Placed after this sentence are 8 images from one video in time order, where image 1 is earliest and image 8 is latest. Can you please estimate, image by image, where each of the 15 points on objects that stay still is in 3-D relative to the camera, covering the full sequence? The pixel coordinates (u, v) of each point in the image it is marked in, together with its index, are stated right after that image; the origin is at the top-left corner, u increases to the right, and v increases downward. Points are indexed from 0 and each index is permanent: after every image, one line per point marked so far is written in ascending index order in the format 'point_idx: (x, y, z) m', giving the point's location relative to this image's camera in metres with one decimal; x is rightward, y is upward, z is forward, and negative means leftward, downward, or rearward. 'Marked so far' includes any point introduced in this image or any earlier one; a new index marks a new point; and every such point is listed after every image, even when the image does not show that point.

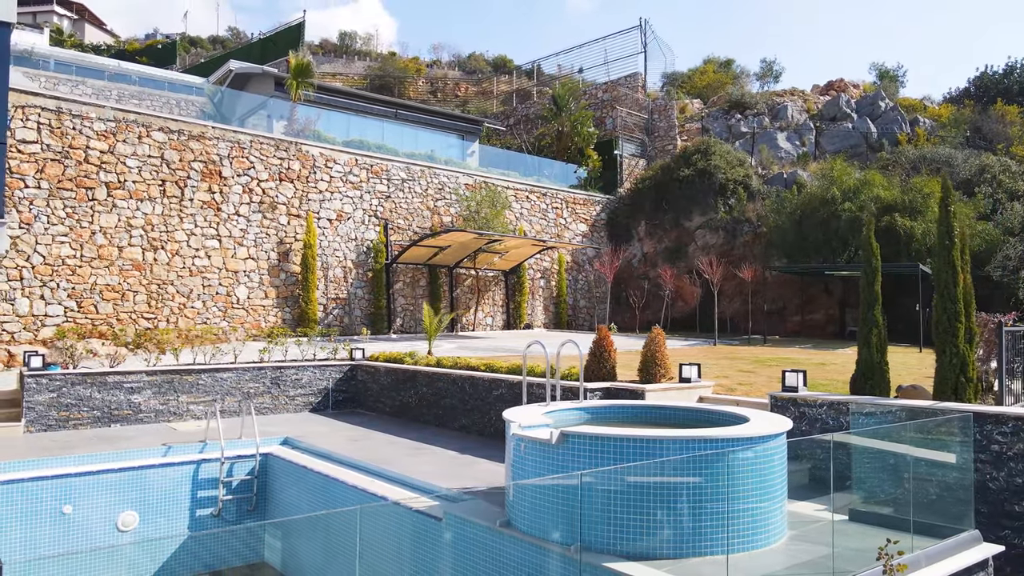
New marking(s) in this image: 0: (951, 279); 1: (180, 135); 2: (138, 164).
0: (+4.2, +0.1, +6.9) m
1: (-8.0, +3.7, +17.1) m
2: (-8.6, +2.9, +16.4) m
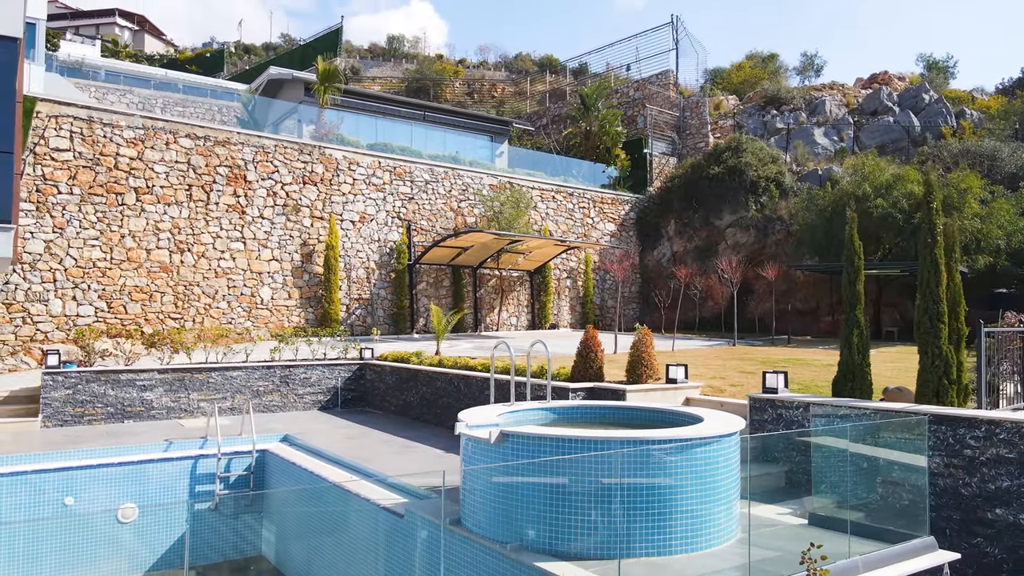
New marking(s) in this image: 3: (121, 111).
0: (+4.0, +0.1, +6.7) m
1: (-7.6, +3.7, +17.7) m
2: (-8.3, +2.8, +17.0) m
3: (-9.1, +4.1, +16.5) m
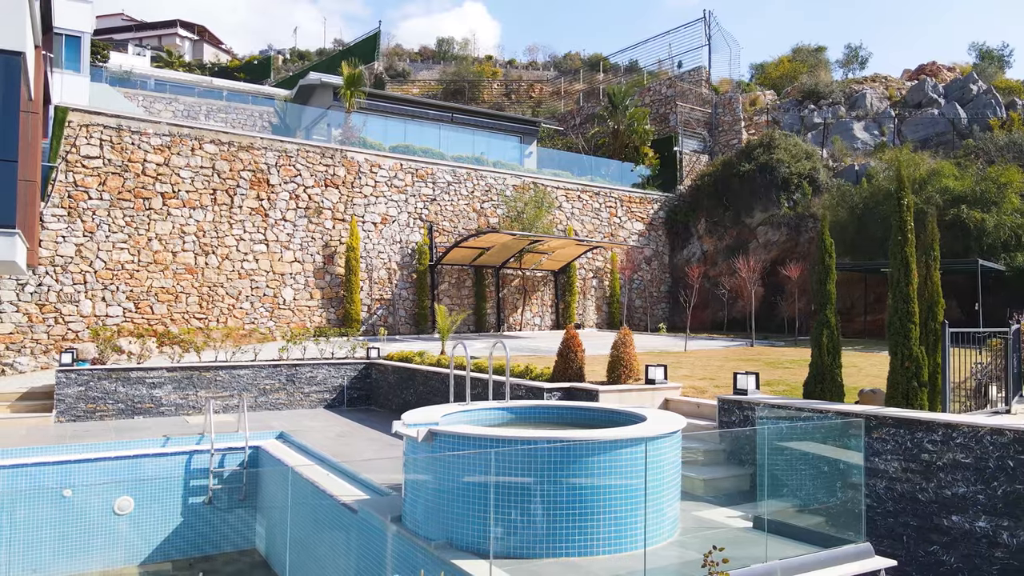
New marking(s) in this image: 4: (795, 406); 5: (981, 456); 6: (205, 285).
0: (+3.6, +0.1, +6.5) m
1: (-7.2, +3.6, +18.2) m
2: (-7.9, +2.8, +17.6) m
3: (-8.8, +4.1, +17.1) m
4: (+2.5, -1.1, +6.3) m
5: (+3.4, -1.2, +5.2) m
6: (-7.6, +0.1, +17.6) m
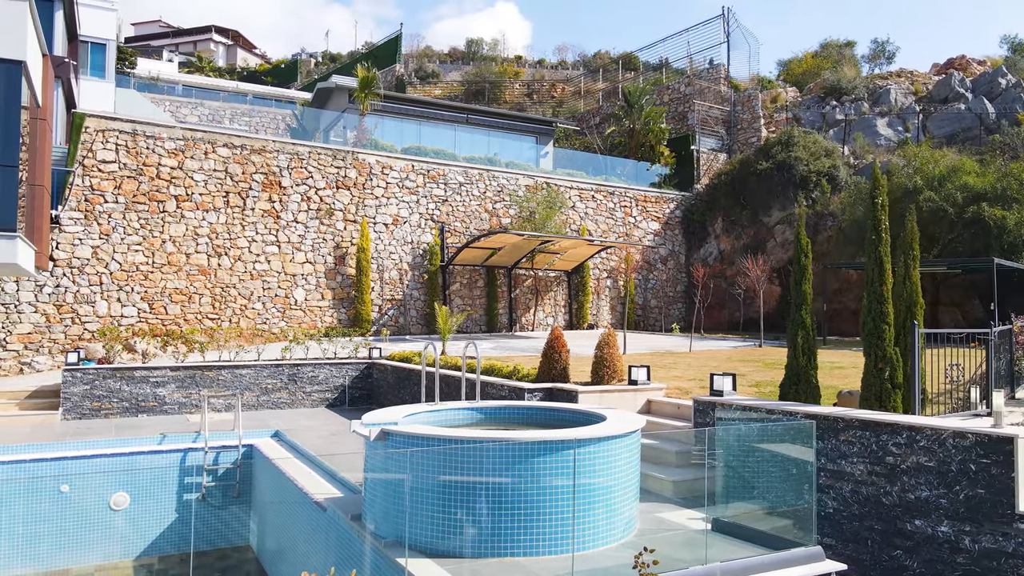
0: (+3.3, +0.1, +6.3) m
1: (-7.0, +3.6, +18.5) m
2: (-7.8, +2.8, +17.9) m
3: (-8.7, +4.1, +17.5) m
4: (+2.2, -1.1, +6.3) m
5: (+3.1, -1.2, +5.1) m
6: (-7.4, 0.0, +17.9) m
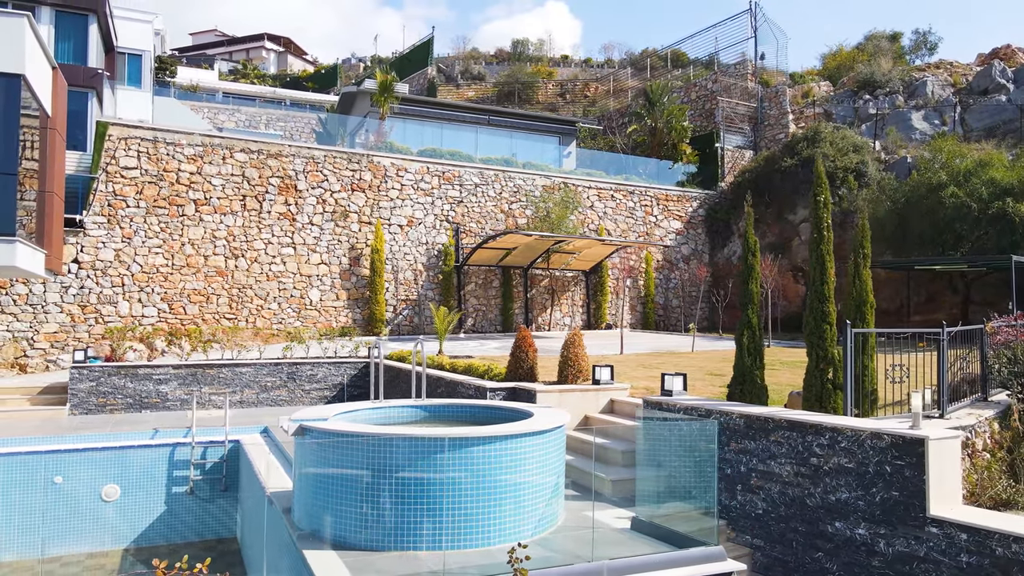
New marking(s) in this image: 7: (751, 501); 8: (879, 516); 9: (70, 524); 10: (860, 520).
0: (+2.7, +0.1, +6.2) m
1: (-6.8, +3.6, +19.1) m
2: (-7.5, +2.8, +18.5) m
3: (-8.5, +4.0, +18.2) m
4: (+1.7, -1.1, +6.2) m
5: (+2.5, -1.2, +5.0) m
6: (-7.2, 0.0, +18.4) m
7: (+1.9, -1.7, +5.8) m
8: (+2.5, -1.6, +4.8) m
9: (-5.1, -2.8, +8.3) m
10: (+2.4, -1.6, +5.0) m
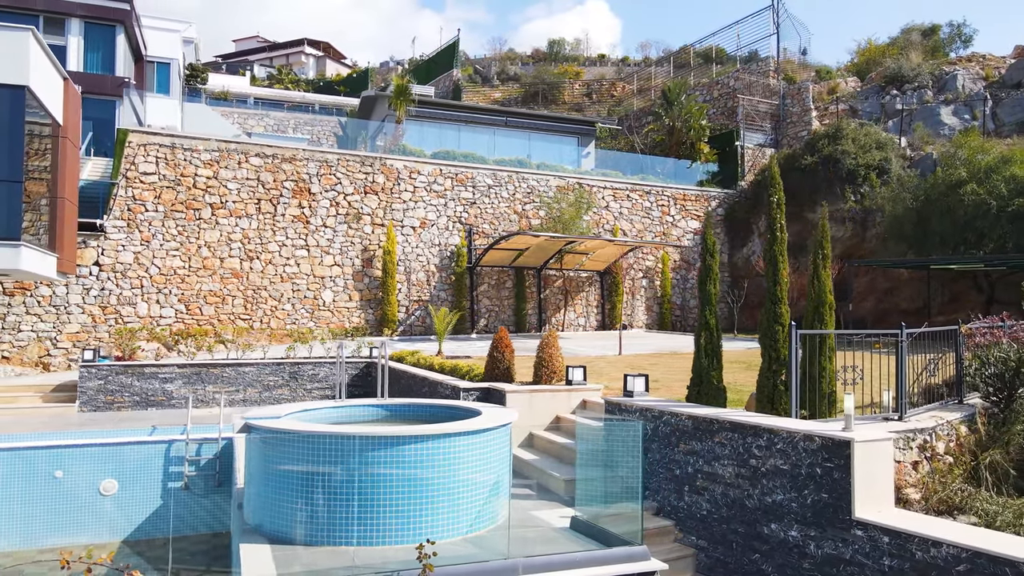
0: (+2.3, +0.1, +6.2) m
1: (-6.5, +3.6, +19.5) m
2: (-7.3, +2.7, +19.0) m
3: (-8.3, +4.0, +18.7) m
4: (+1.3, -1.1, +6.2) m
5: (+2.0, -1.2, +5.0) m
6: (-7.0, 0.0, +18.9) m
7: (+1.5, -1.7, +5.8) m
8: (+2.0, -1.6, +4.8) m
9: (-5.4, -2.8, +8.7) m
10: (+2.0, -1.6, +4.9) m
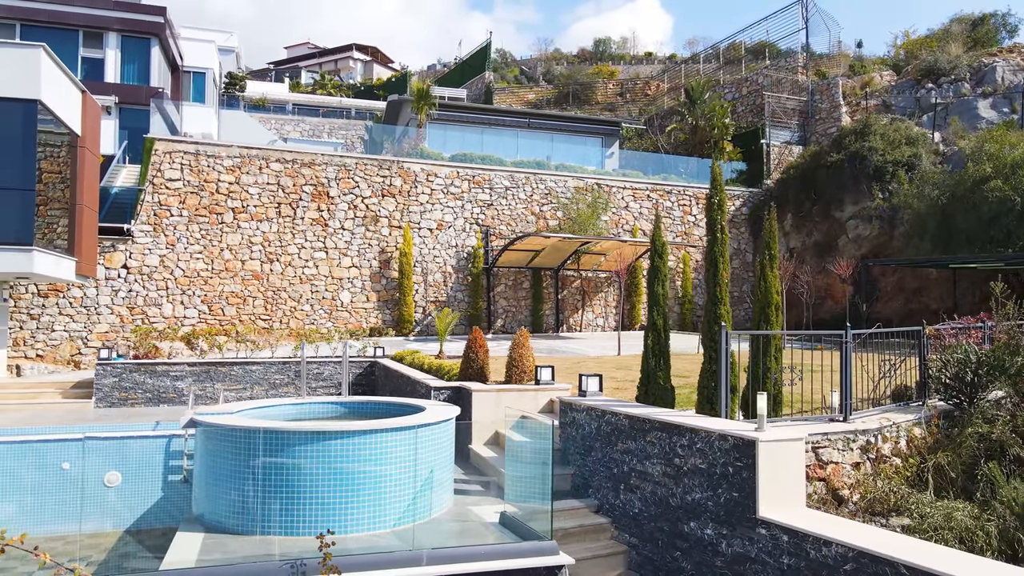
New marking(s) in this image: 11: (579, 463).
0: (+1.8, +0.1, +6.2) m
1: (-6.2, +3.5, +20.1) m
2: (-7.0, +2.7, +19.6) m
3: (-8.0, +3.9, +19.4) m
4: (+0.8, -1.1, +6.3) m
5: (+1.4, -1.2, +5.0) m
6: (-6.6, 0.0, +19.5) m
7: (+1.0, -1.8, +5.9) m
8: (+1.5, -1.6, +4.9) m
9: (-5.7, -2.8, +9.2) m
10: (+1.4, -1.6, +5.0) m
11: (+0.6, -1.6, +6.7) m
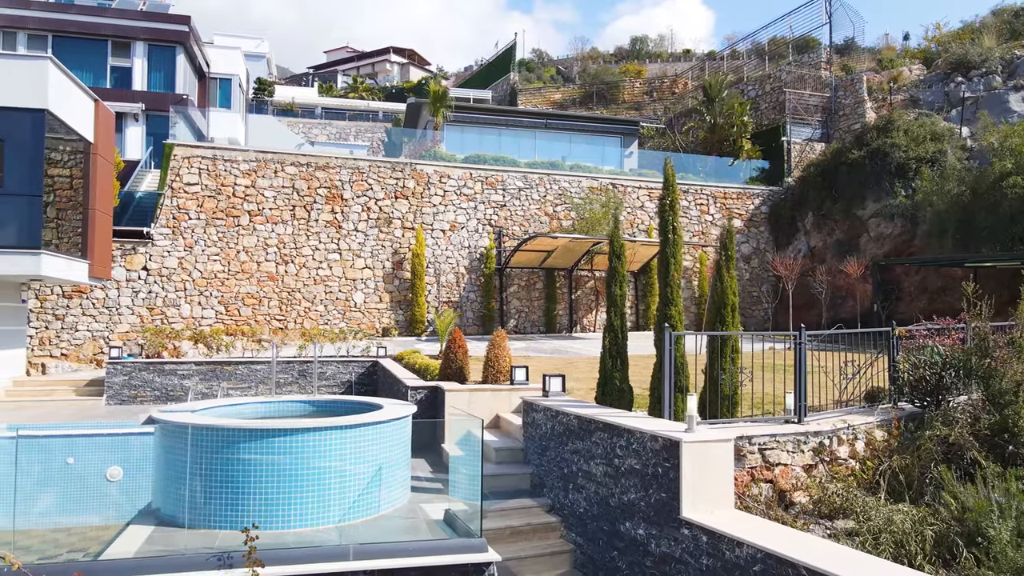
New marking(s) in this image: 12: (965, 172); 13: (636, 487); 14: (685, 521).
0: (+1.4, +0.1, +6.3) m
1: (-5.9, +3.5, +20.5) m
2: (-6.7, +2.6, +20.0) m
3: (-7.7, +3.9, +19.9) m
4: (+0.4, -1.1, +6.4) m
5: (+0.9, -1.2, +5.1) m
6: (-6.4, -0.1, +19.9) m
7: (+0.6, -1.8, +5.9) m
8: (+1.0, -1.6, +4.9) m
9: (-6.0, -2.9, +9.6) m
10: (+0.9, -1.6, +5.0) m
11: (+0.2, -1.6, +6.7) m
12: (+12.7, +3.2, +20.0) m
13: (+0.9, -1.4, +5.1) m
14: (+1.1, -1.5, +4.6) m
